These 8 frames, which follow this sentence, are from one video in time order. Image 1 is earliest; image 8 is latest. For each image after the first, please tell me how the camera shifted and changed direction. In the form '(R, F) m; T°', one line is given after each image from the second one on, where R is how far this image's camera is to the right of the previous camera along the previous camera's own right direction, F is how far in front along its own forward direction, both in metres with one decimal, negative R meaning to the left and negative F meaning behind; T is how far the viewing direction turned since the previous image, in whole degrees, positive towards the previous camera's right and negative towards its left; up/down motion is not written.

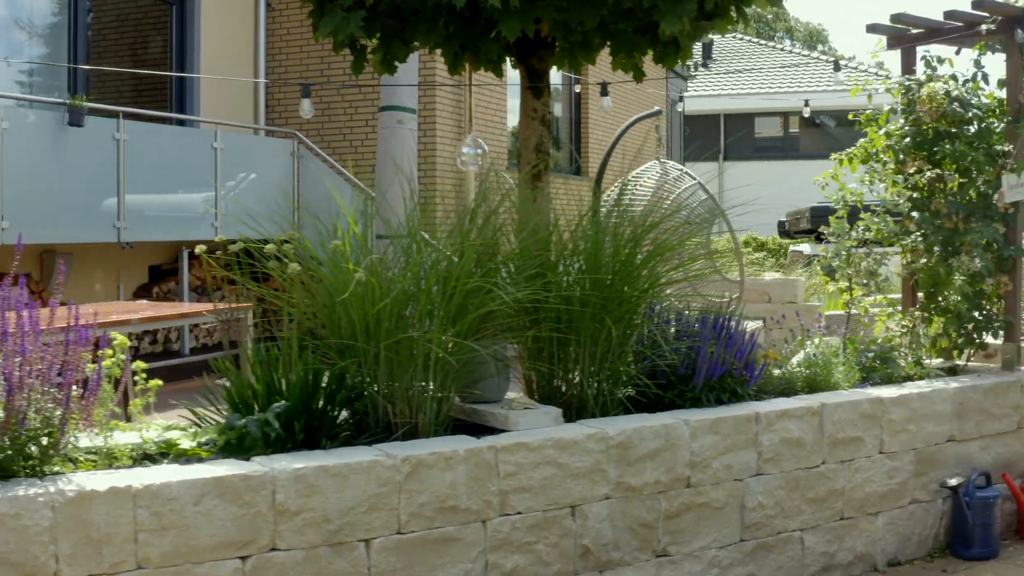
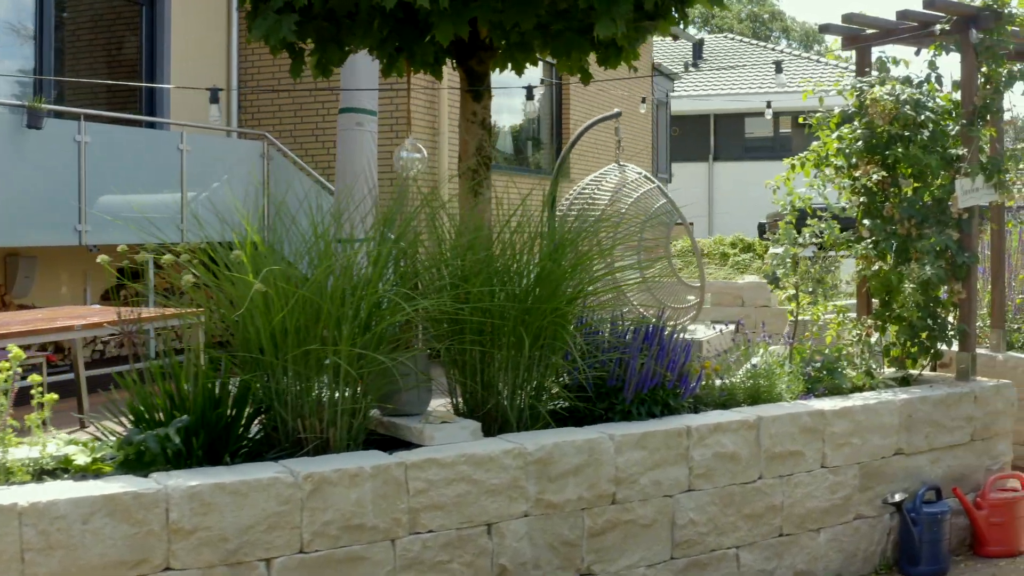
(+0.7, +0.1) m; 0°
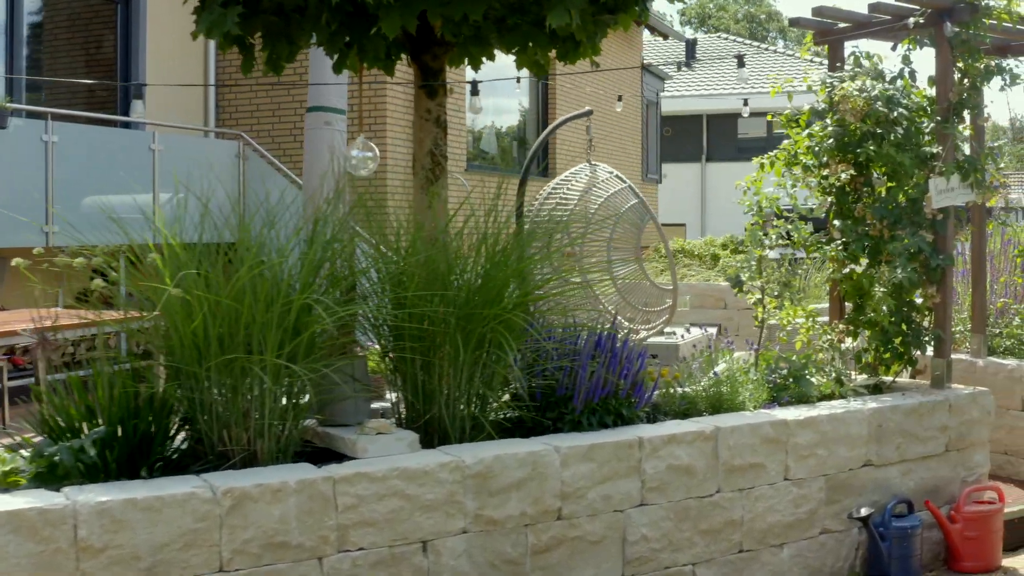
(+0.5, +0.2) m; 0°
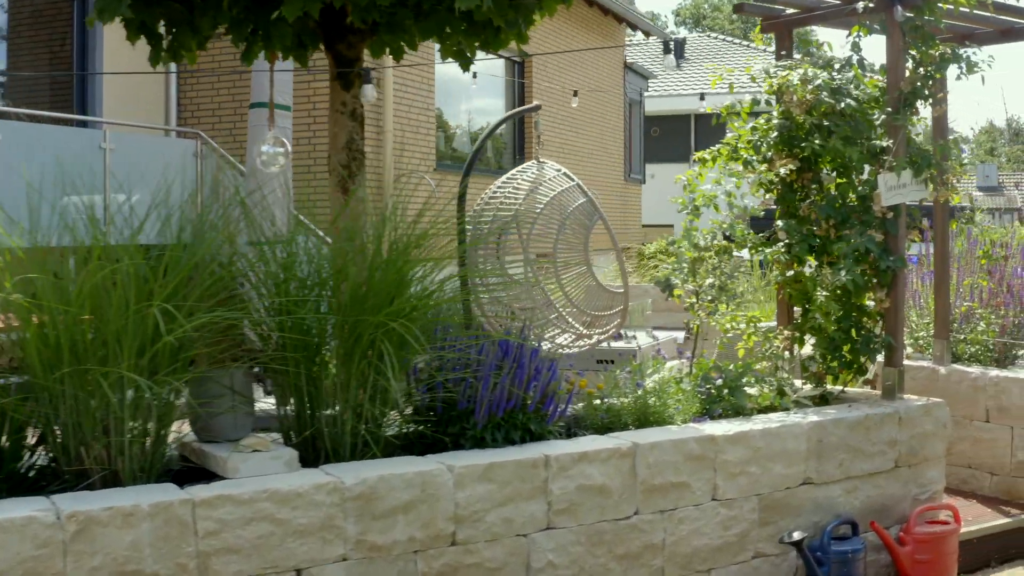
(+0.8, +0.3) m; 0°
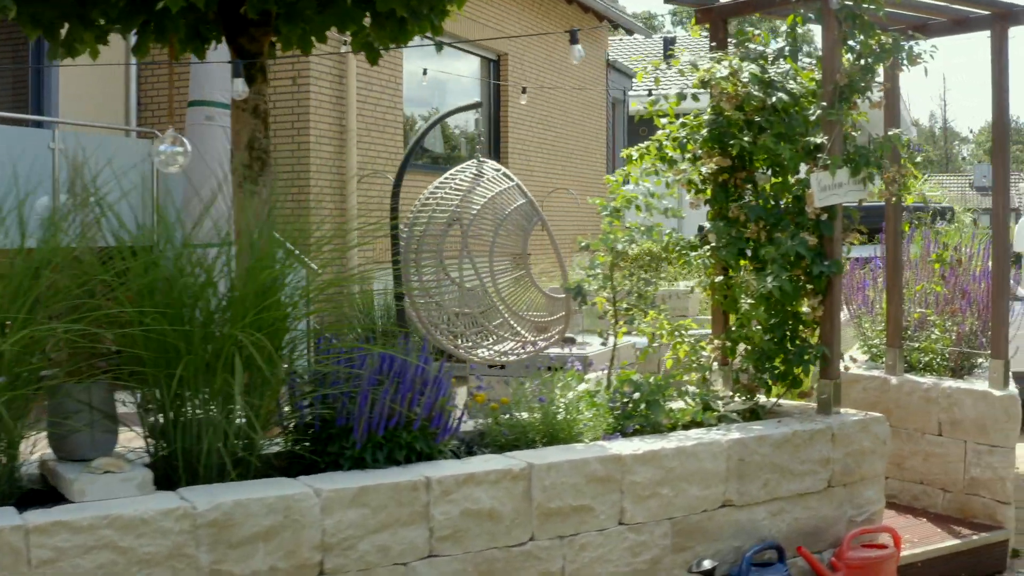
(+0.8, +0.3) m; -1°
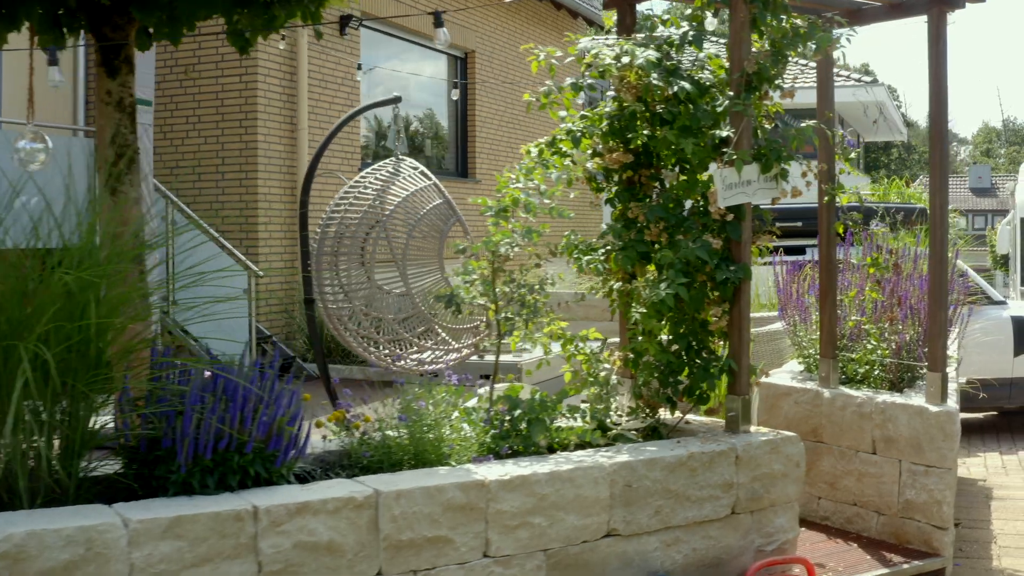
(+1.0, +0.4) m; -1°
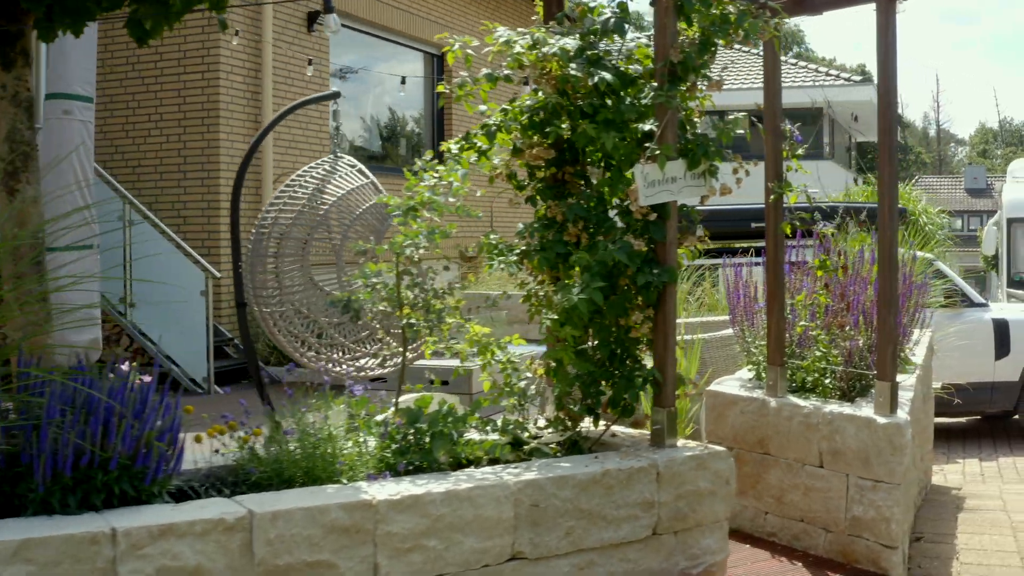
(+0.7, +0.3) m; 0°
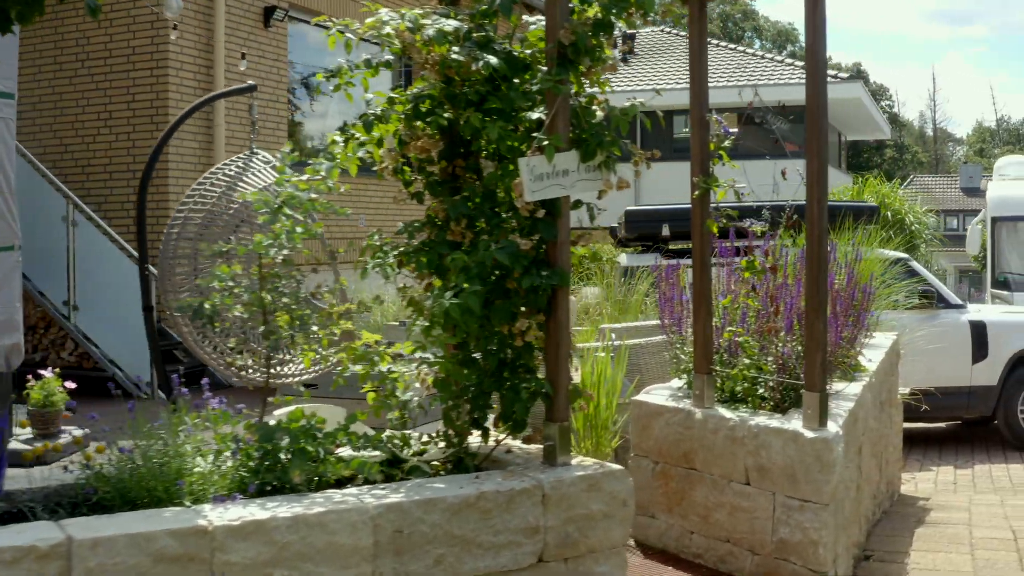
(+0.9, +0.3) m; -1°
